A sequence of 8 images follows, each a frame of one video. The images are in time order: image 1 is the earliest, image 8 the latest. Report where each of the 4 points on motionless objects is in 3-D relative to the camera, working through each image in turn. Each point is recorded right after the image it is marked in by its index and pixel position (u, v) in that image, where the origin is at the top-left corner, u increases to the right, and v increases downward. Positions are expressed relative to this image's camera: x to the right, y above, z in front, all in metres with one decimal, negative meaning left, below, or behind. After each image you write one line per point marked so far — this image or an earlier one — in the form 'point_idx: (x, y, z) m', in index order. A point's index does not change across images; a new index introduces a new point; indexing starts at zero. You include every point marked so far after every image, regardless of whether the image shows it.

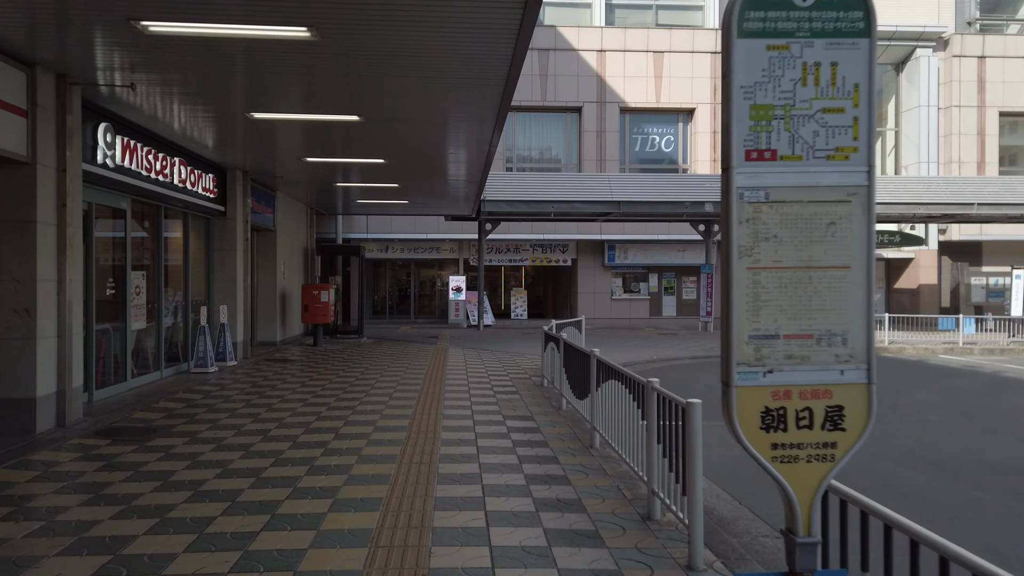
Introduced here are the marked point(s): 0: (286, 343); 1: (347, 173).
0: (-5.0, -1.2, +16.6) m
1: (-3.3, +2.3, +15.2) m
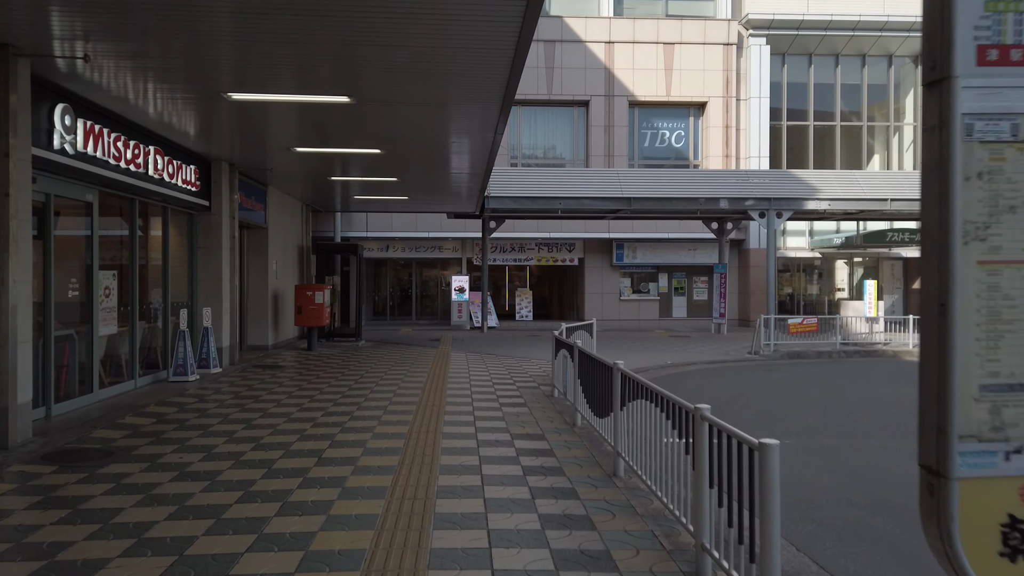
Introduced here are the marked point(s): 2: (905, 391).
0: (-4.8, -1.2, +15.7) m
1: (-3.2, +2.3, +14.2) m
2: (+6.6, -1.7, +12.7) m
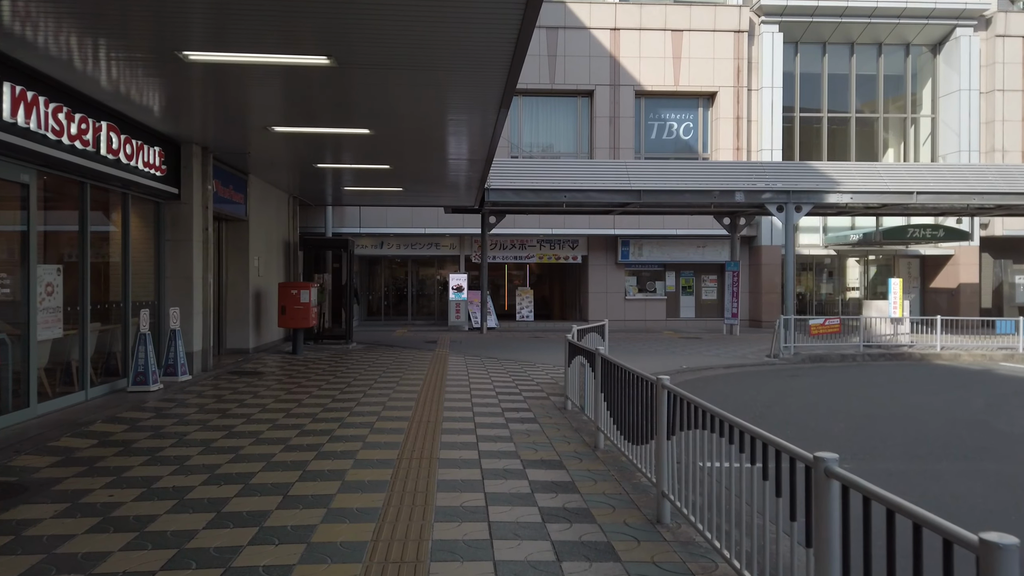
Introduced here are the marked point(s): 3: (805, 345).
0: (-4.8, -1.2, +14.4) m
1: (-3.2, +2.3, +13.0) m
2: (+6.7, -1.7, +11.5) m
3: (+6.8, -1.3, +17.7) m
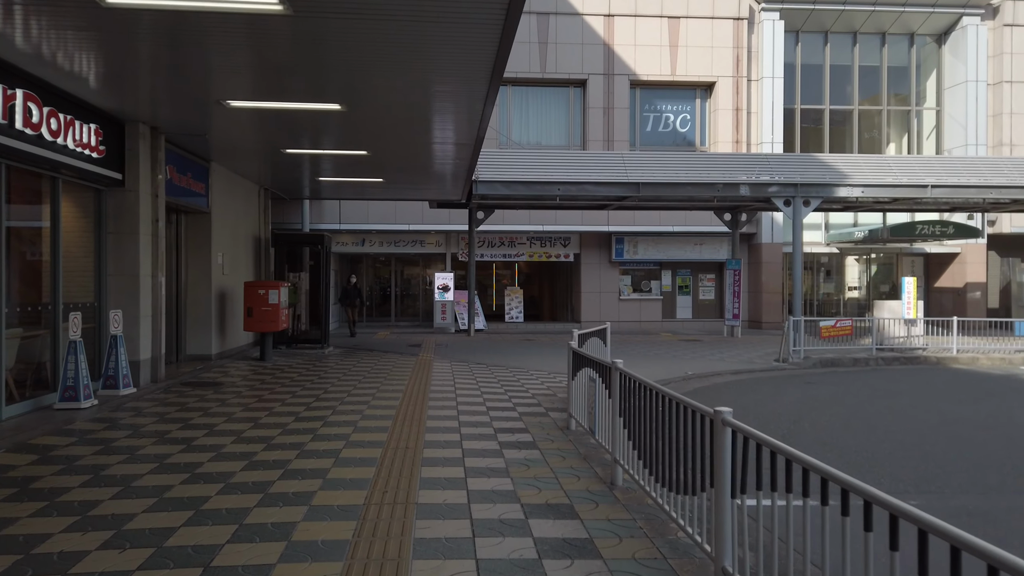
0: (-4.9, -1.2, +13.1) m
1: (-3.3, +2.3, +11.6) m
2: (+6.6, -1.7, +10.3) m
3: (+6.6, -1.3, +16.5) m
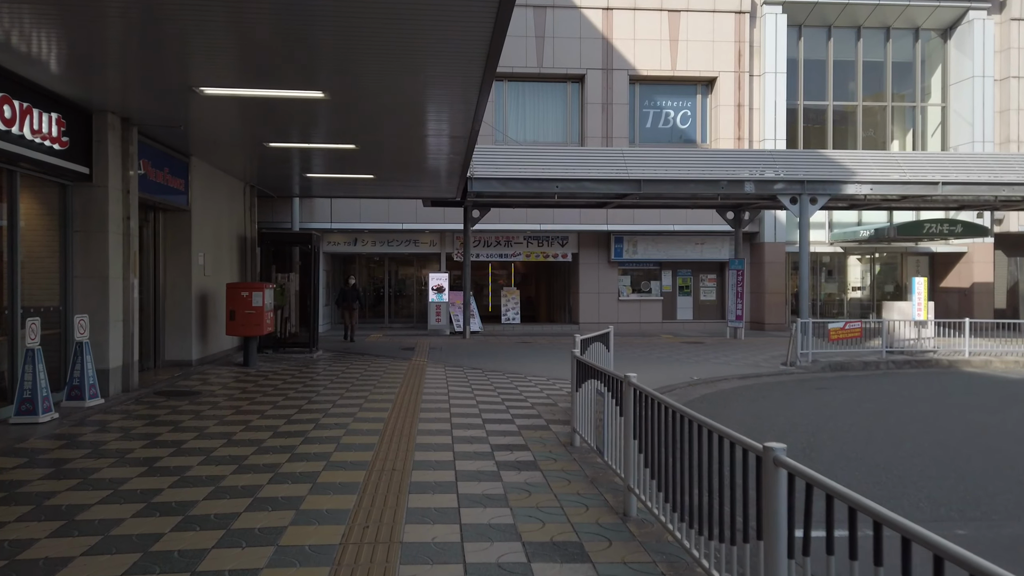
0: (-5.0, -1.2, +12.4) m
1: (-3.3, +2.3, +11.0) m
2: (+6.5, -1.7, +9.7) m
3: (+6.5, -1.3, +15.9) m
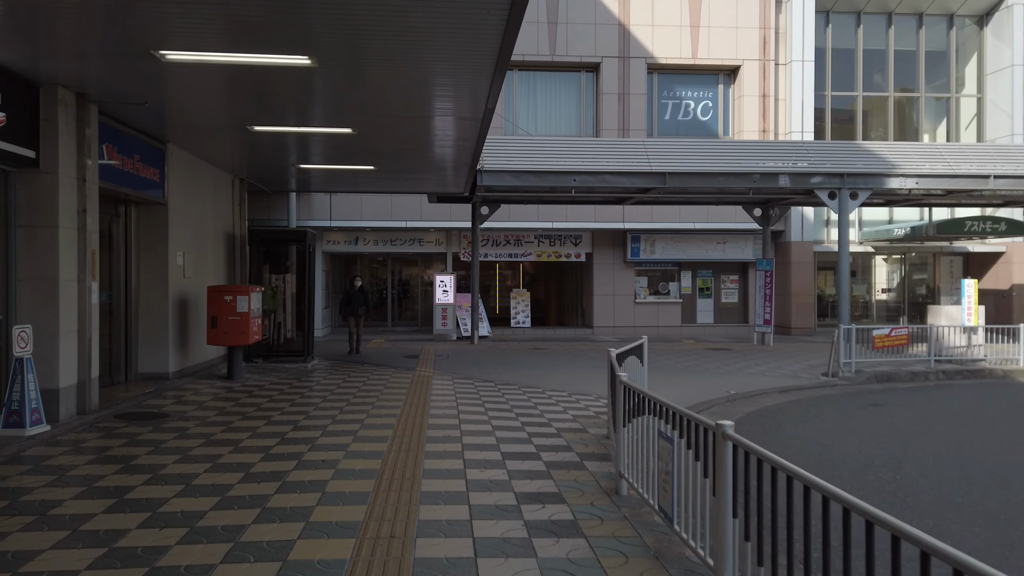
0: (-4.7, -1.3, +11.1) m
1: (-3.1, +2.3, +9.7) m
2: (+6.7, -1.8, +8.3) m
3: (+6.8, -1.4, +14.5) m
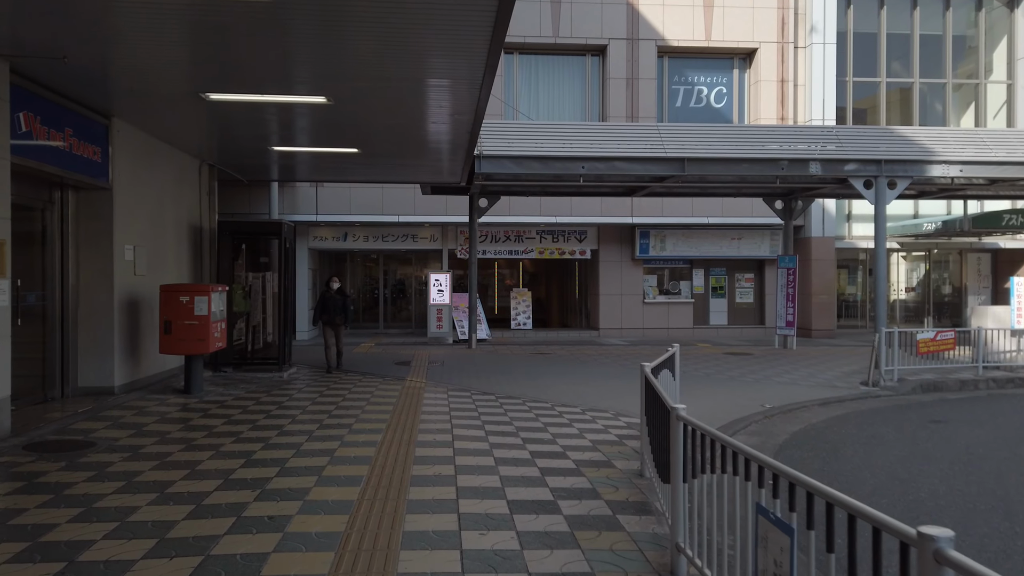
0: (-4.7, -1.3, +9.5) m
1: (-3.0, +2.3, +8.1) m
2: (+6.8, -1.7, +6.8) m
3: (+6.8, -1.4, +13.0) m
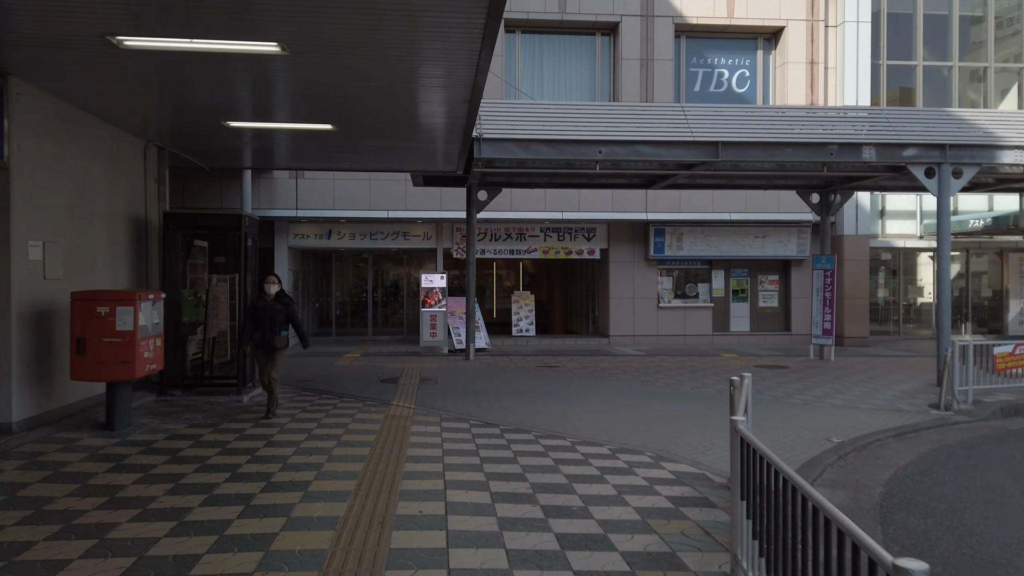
0: (-4.6, -1.3, +7.5) m
1: (-2.9, +2.2, +6.1) m
2: (+6.9, -1.8, +4.9) m
3: (+6.9, -1.4, +11.1) m
